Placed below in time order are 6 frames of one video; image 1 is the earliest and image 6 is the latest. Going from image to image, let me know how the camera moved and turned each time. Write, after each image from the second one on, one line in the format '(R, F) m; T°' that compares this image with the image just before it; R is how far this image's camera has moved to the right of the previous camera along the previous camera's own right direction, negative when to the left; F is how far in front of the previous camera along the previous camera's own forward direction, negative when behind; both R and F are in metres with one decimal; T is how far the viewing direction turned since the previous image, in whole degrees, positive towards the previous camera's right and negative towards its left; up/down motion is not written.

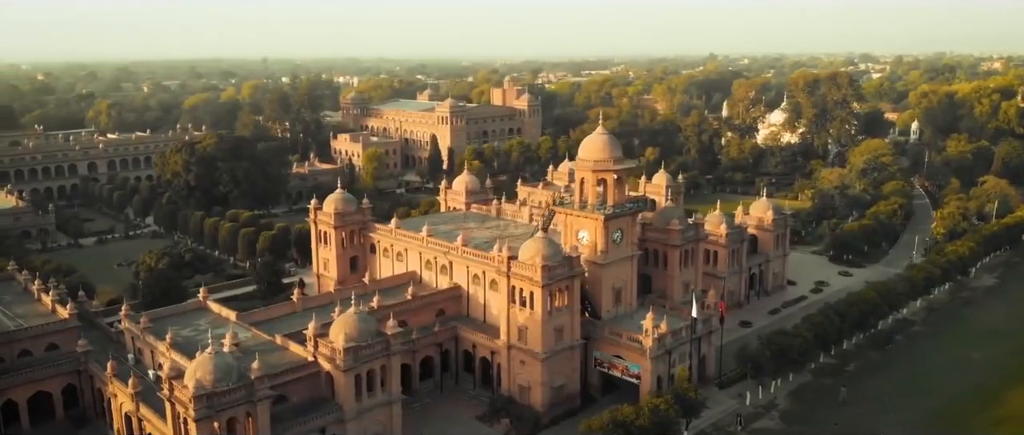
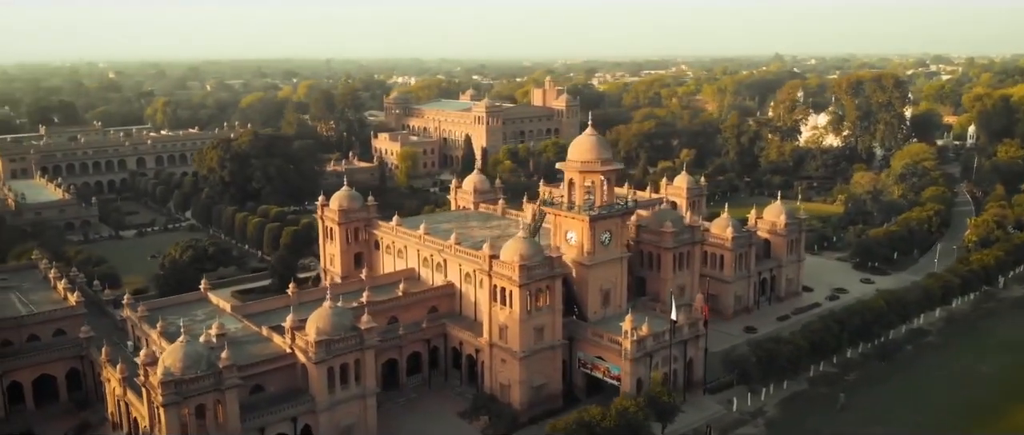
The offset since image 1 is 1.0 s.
(+3.6, -0.2) m; -5°
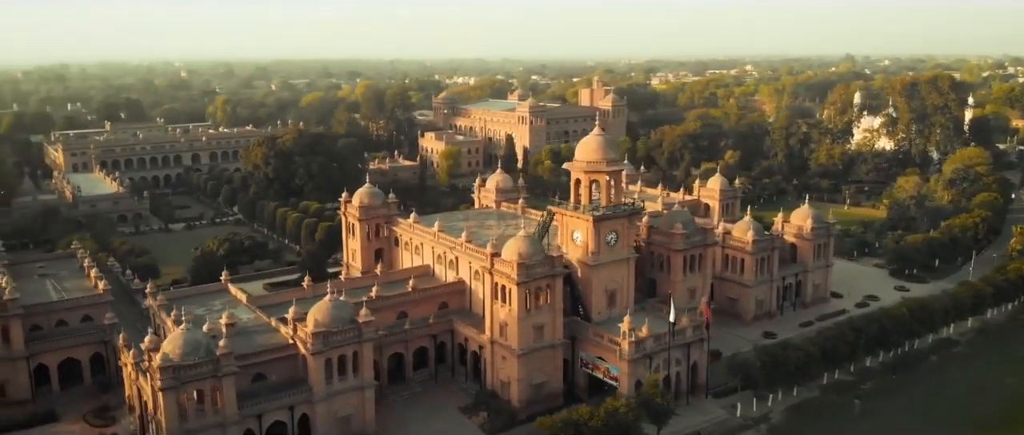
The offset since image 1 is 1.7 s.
(+2.8, -0.3) m; -5°
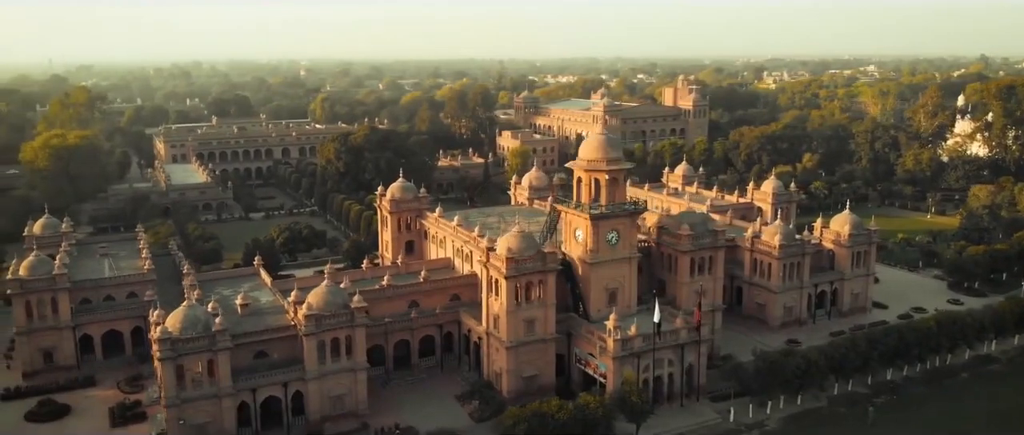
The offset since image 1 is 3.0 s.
(+5.5, -0.6) m; -8°
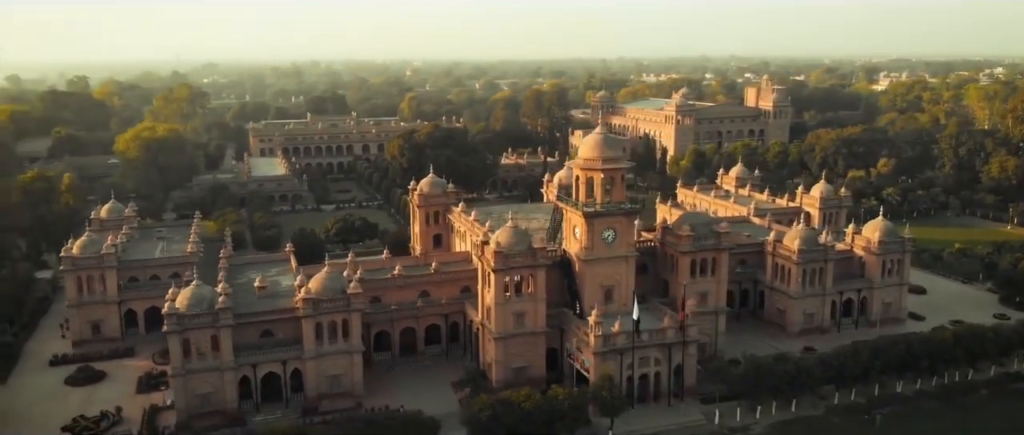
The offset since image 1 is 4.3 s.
(+5.6, -0.8) m; -8°
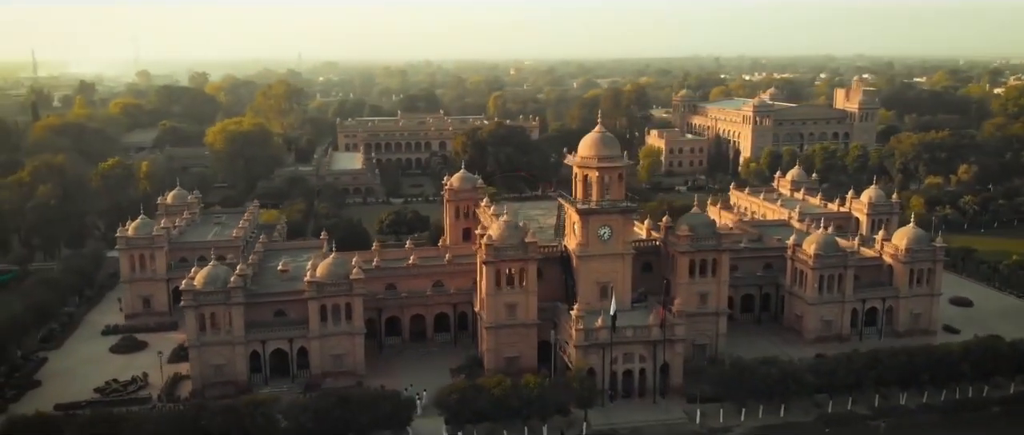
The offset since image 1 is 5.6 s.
(+5.9, -0.9) m; -8°
